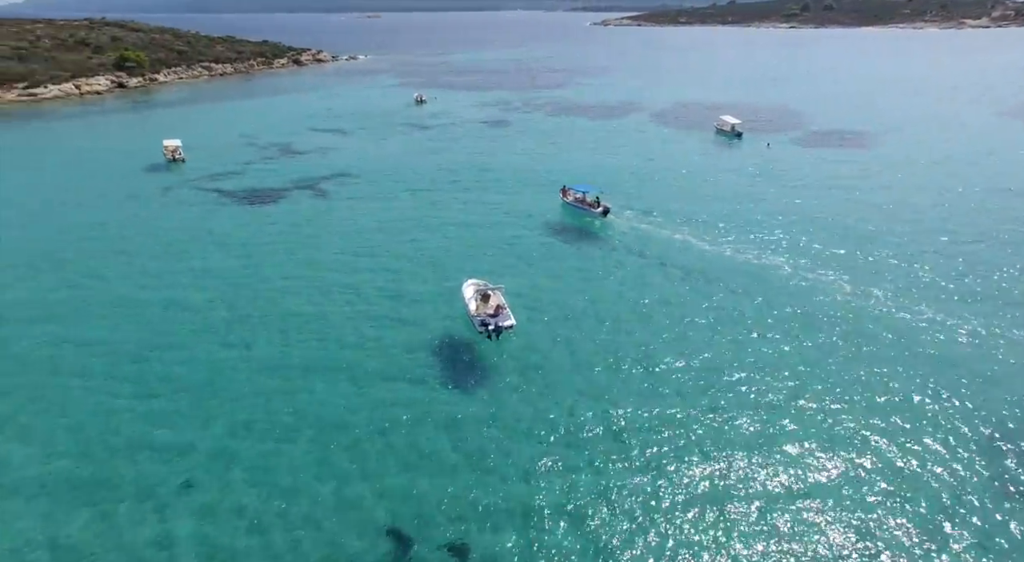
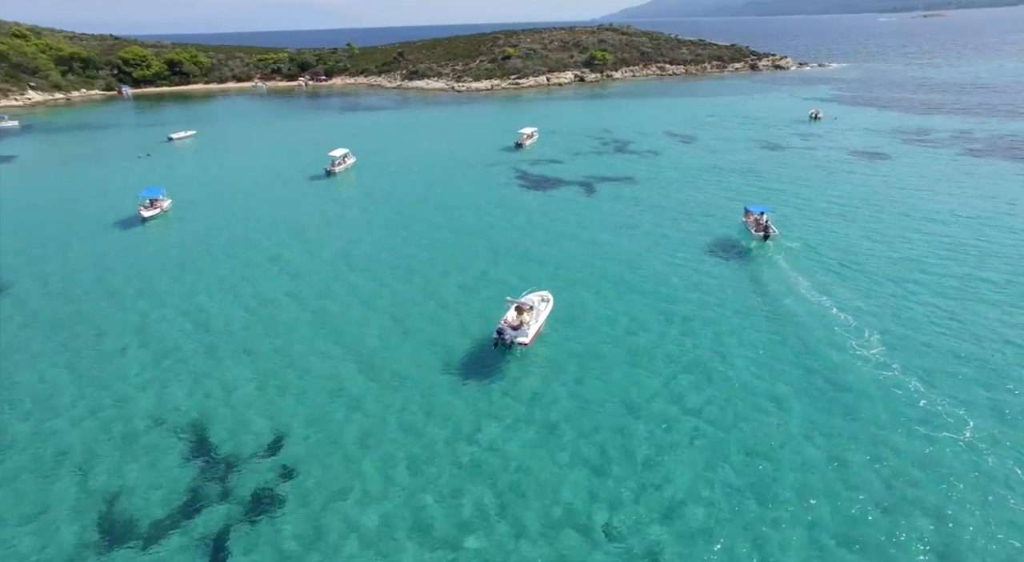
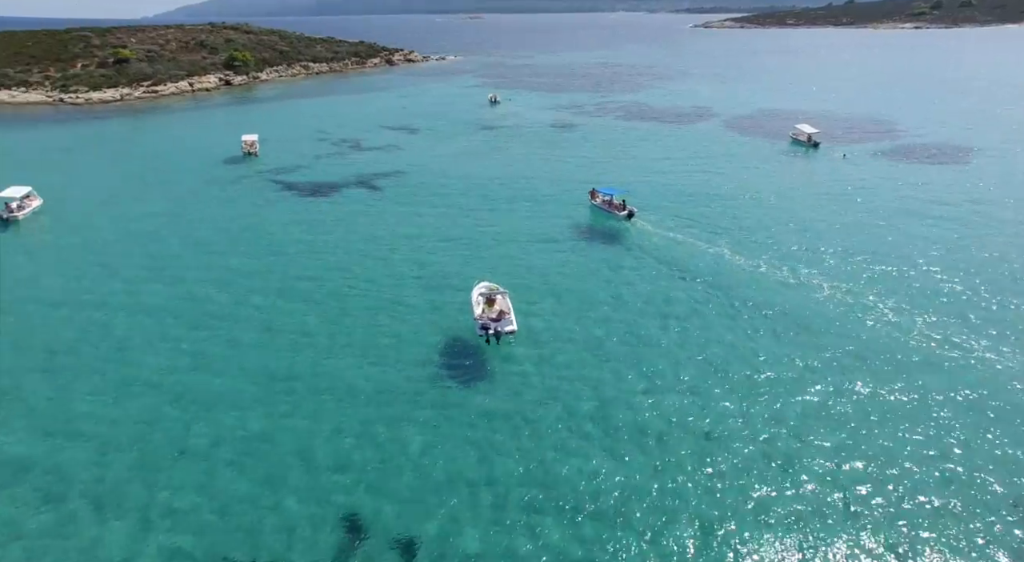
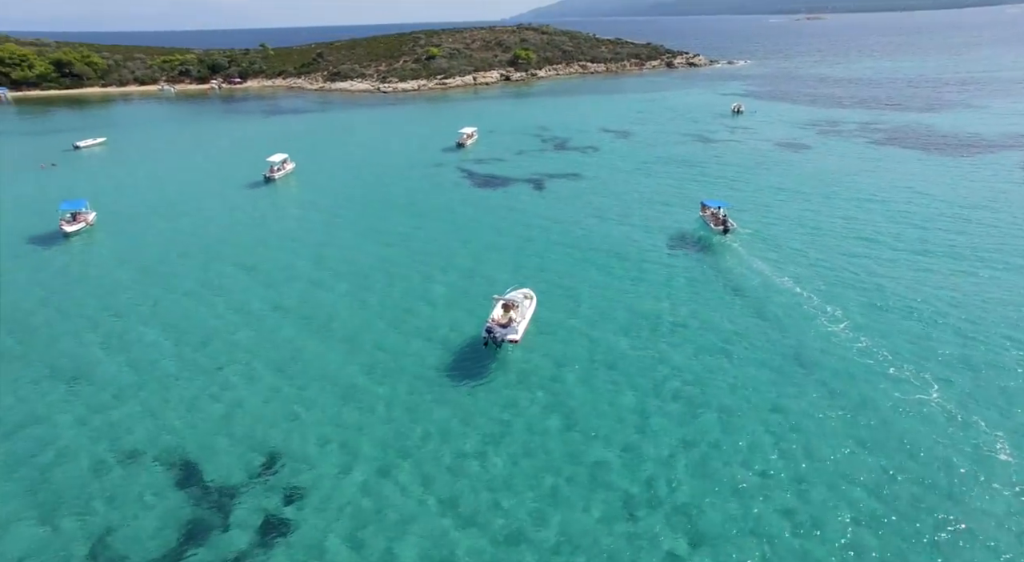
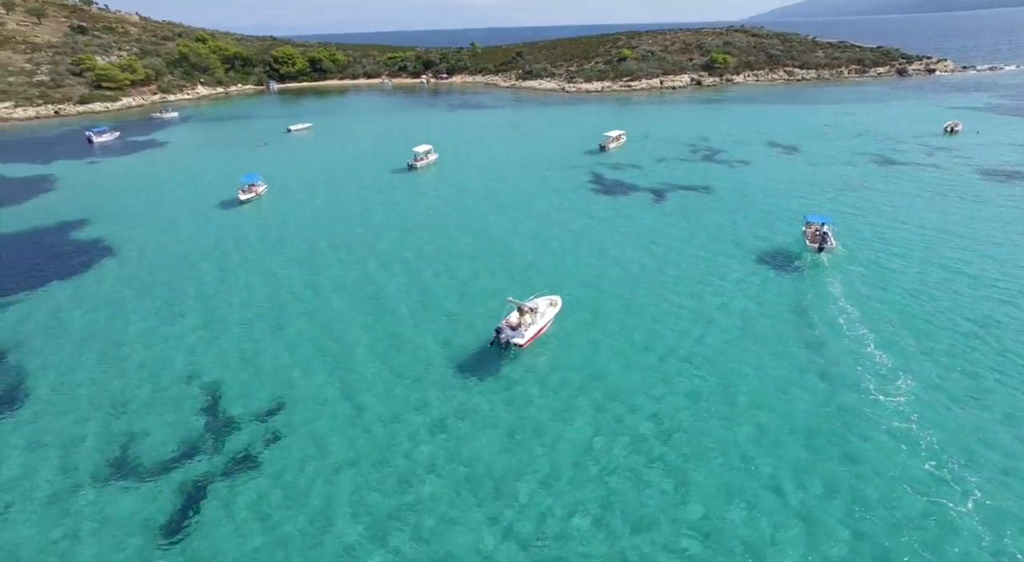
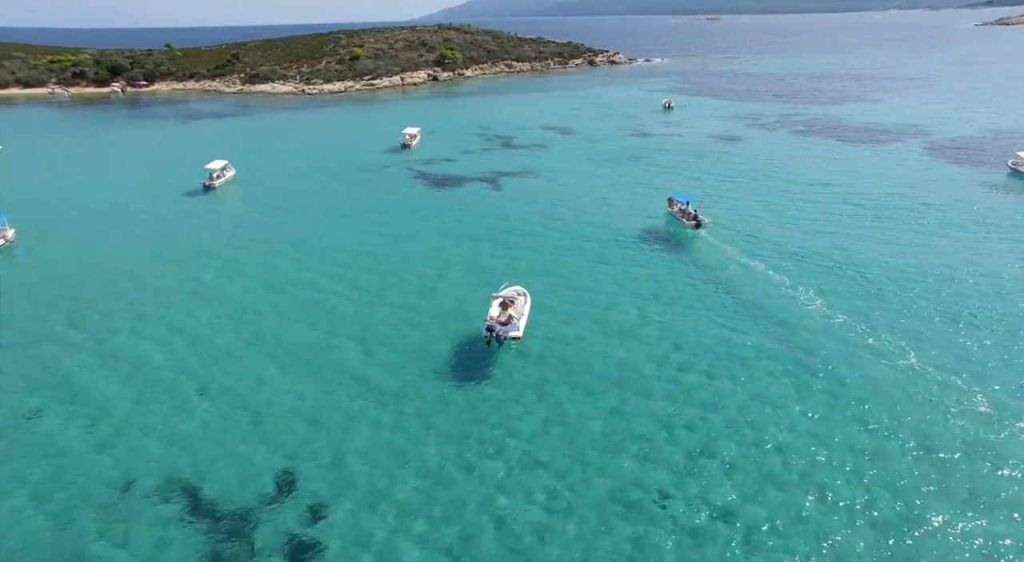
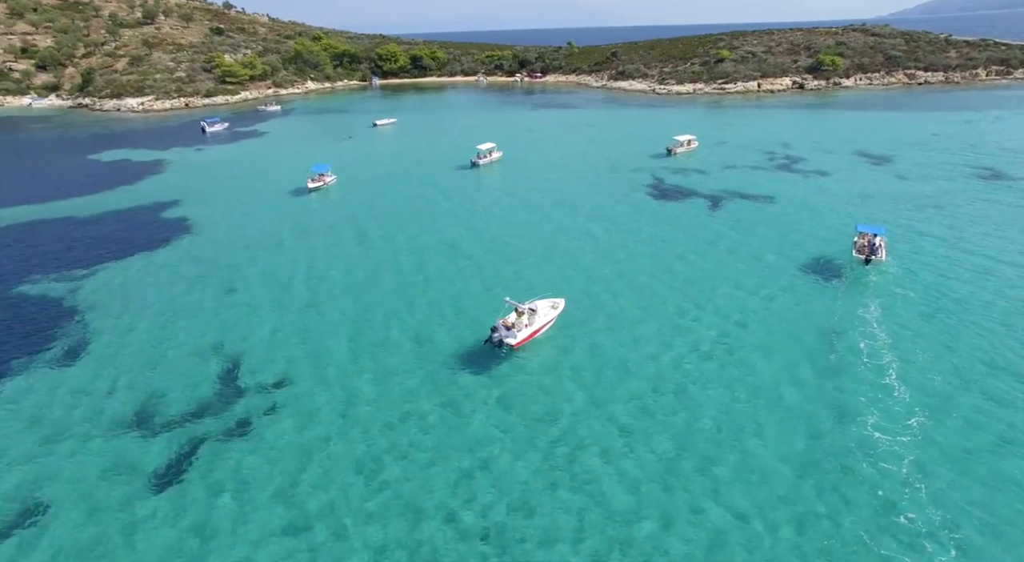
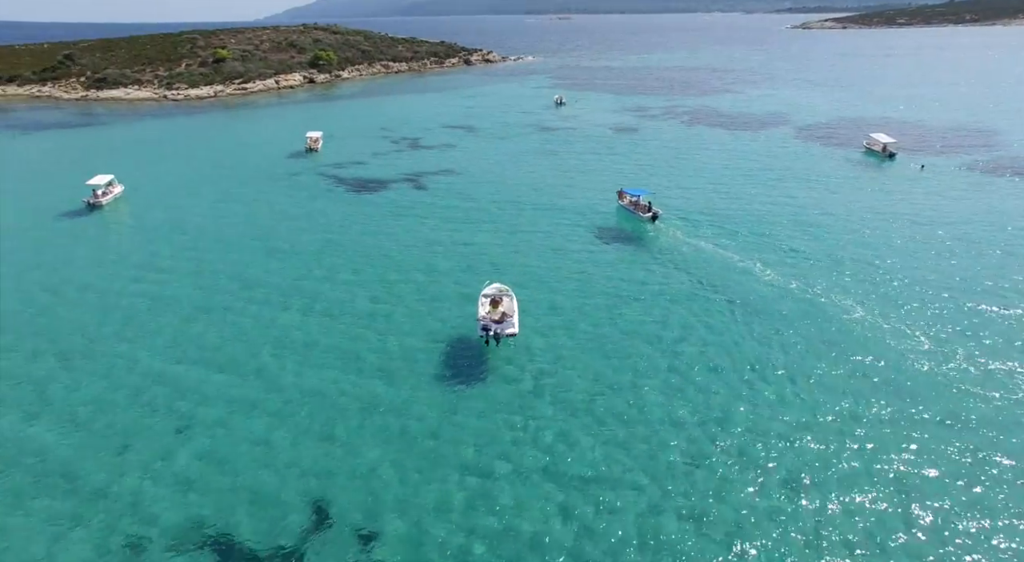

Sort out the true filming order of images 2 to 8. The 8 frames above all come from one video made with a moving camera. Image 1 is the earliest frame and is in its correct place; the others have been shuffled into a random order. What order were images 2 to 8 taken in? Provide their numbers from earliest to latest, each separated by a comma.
3, 8, 6, 4, 2, 5, 7
